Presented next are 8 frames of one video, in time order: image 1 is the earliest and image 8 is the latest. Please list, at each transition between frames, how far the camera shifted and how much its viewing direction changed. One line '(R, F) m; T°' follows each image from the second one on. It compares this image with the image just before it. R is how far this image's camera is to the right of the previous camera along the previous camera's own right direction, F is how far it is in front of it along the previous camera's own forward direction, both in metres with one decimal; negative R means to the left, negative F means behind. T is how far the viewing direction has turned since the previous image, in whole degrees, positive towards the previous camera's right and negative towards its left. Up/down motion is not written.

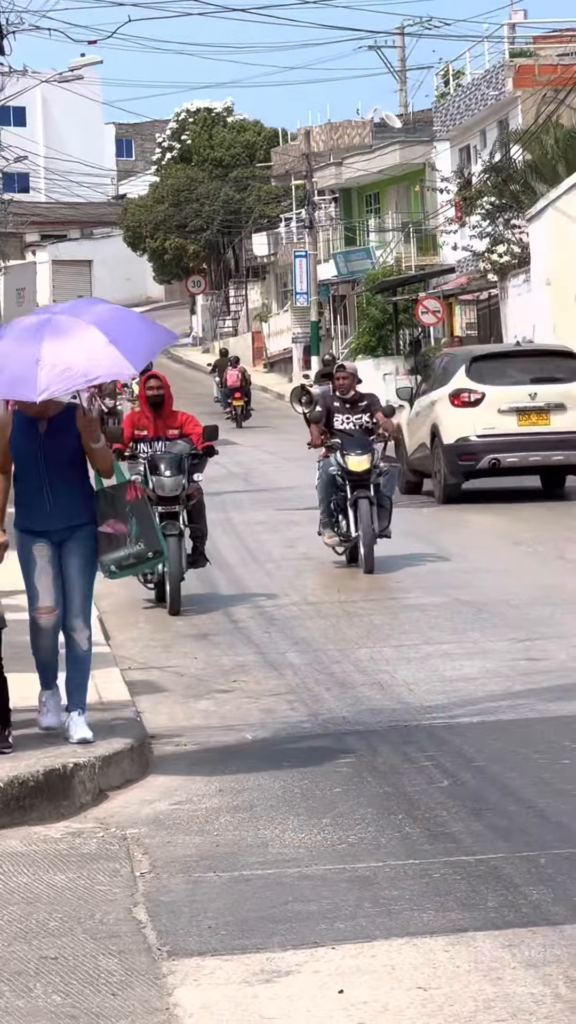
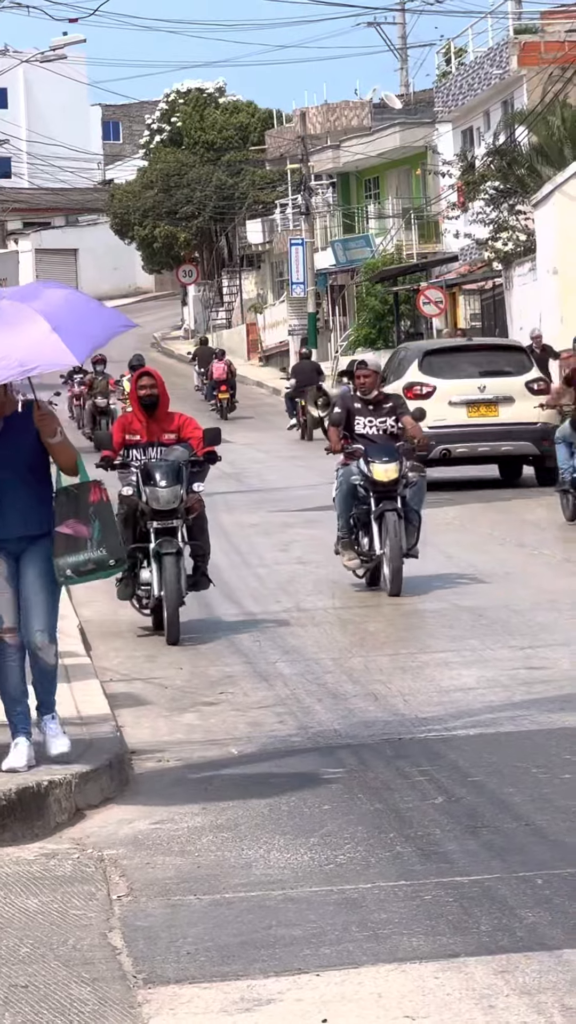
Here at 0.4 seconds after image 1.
(+0.2, +0.4) m; -2°
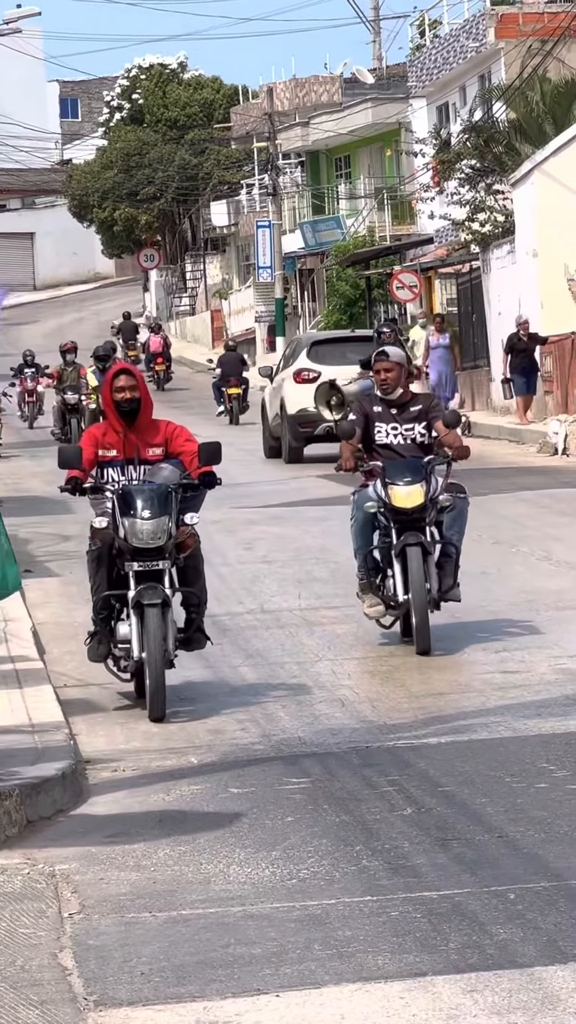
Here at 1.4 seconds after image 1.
(+0.1, +0.3) m; 0°
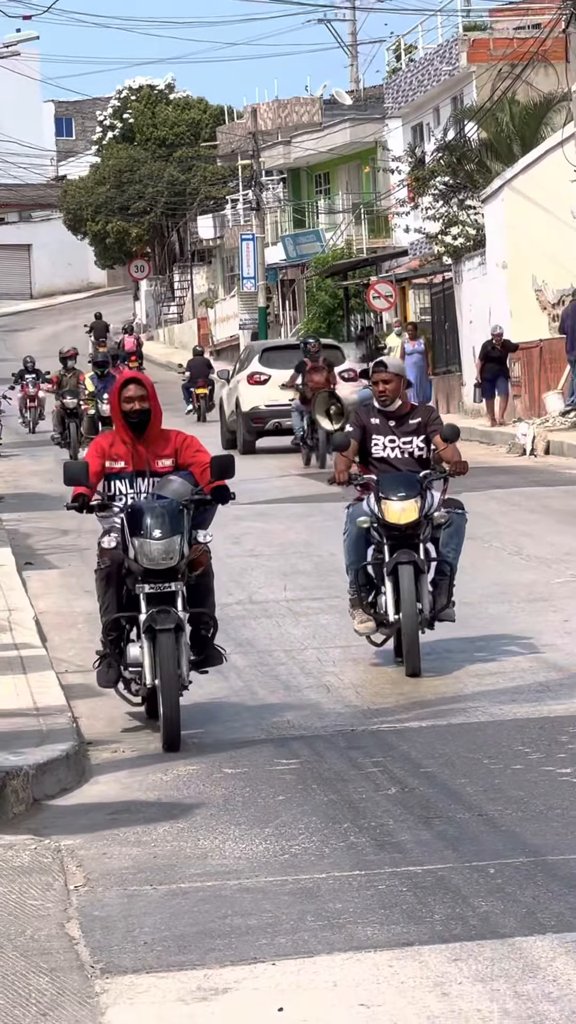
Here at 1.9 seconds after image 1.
(-0.1, -0.4) m; +2°
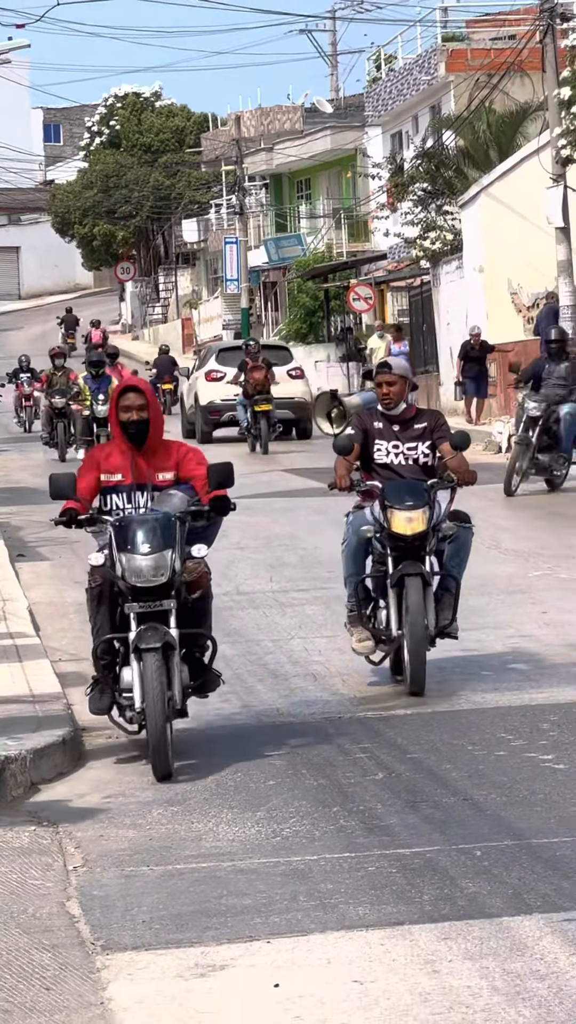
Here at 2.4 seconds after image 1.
(-0.2, -0.2) m; +2°
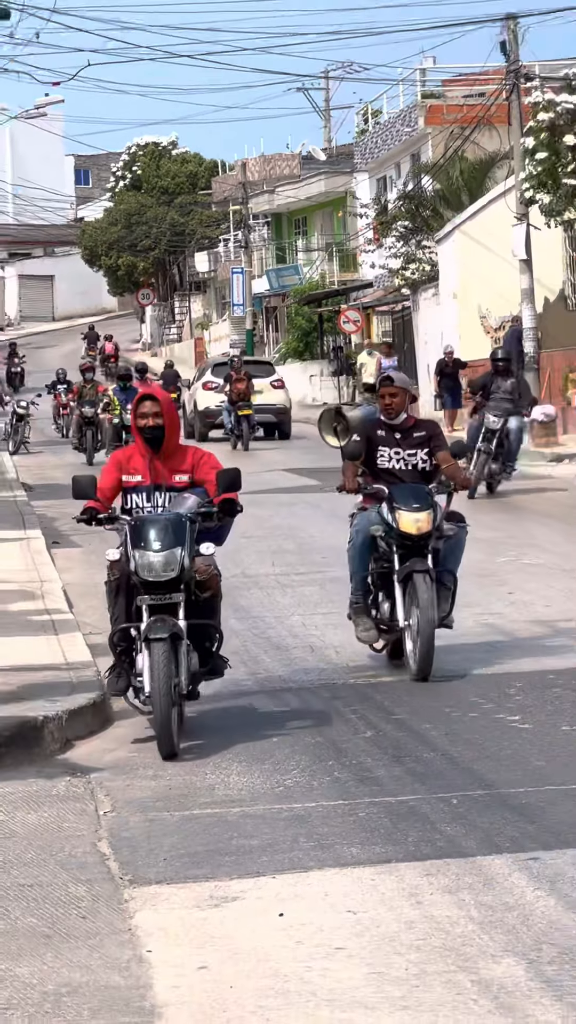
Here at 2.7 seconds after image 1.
(+0.2, -1.0) m; -1°
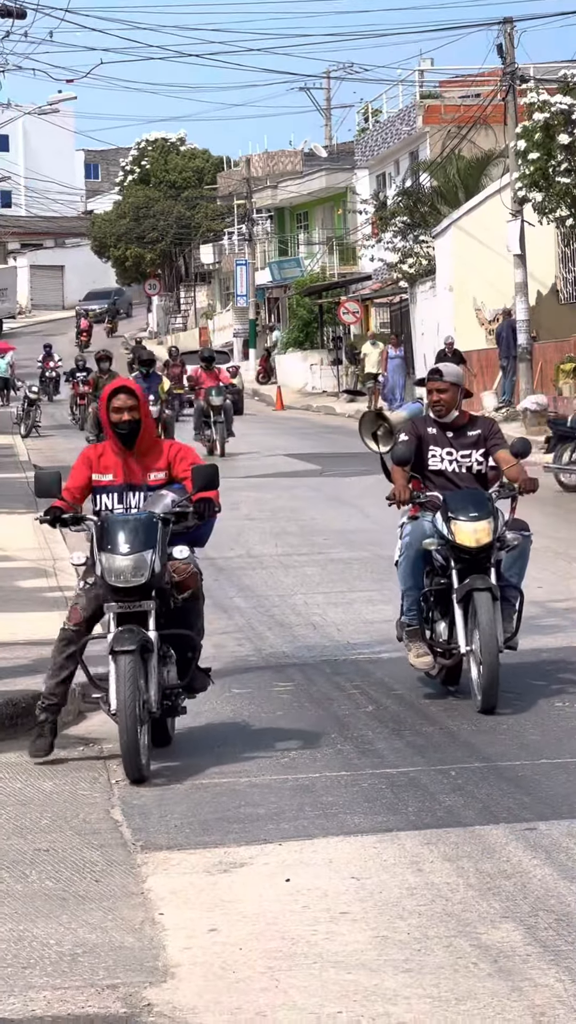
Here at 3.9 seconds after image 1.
(+0.1, -0.3) m; -1°
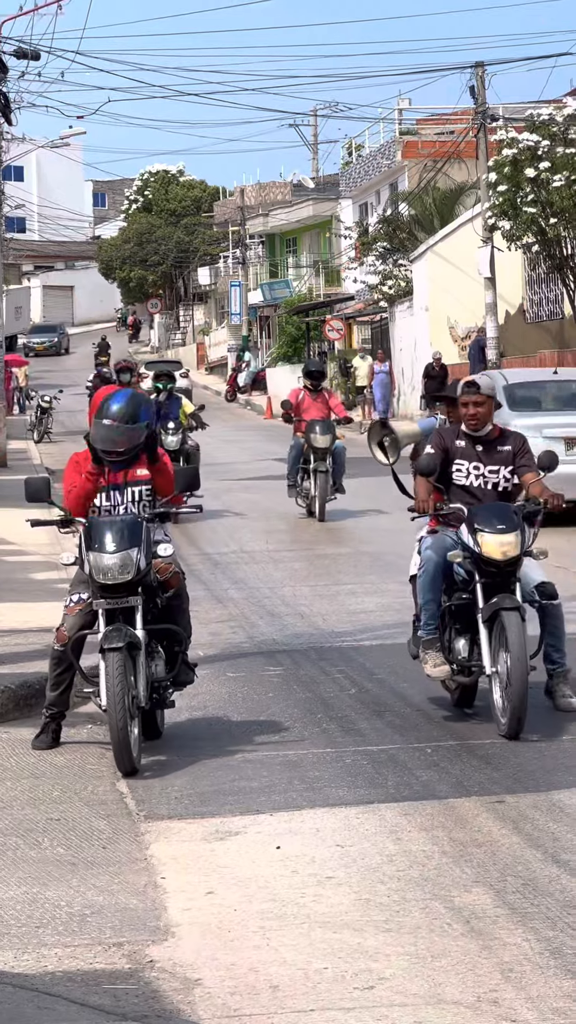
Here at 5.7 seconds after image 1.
(0.0, -0.7) m; 0°
